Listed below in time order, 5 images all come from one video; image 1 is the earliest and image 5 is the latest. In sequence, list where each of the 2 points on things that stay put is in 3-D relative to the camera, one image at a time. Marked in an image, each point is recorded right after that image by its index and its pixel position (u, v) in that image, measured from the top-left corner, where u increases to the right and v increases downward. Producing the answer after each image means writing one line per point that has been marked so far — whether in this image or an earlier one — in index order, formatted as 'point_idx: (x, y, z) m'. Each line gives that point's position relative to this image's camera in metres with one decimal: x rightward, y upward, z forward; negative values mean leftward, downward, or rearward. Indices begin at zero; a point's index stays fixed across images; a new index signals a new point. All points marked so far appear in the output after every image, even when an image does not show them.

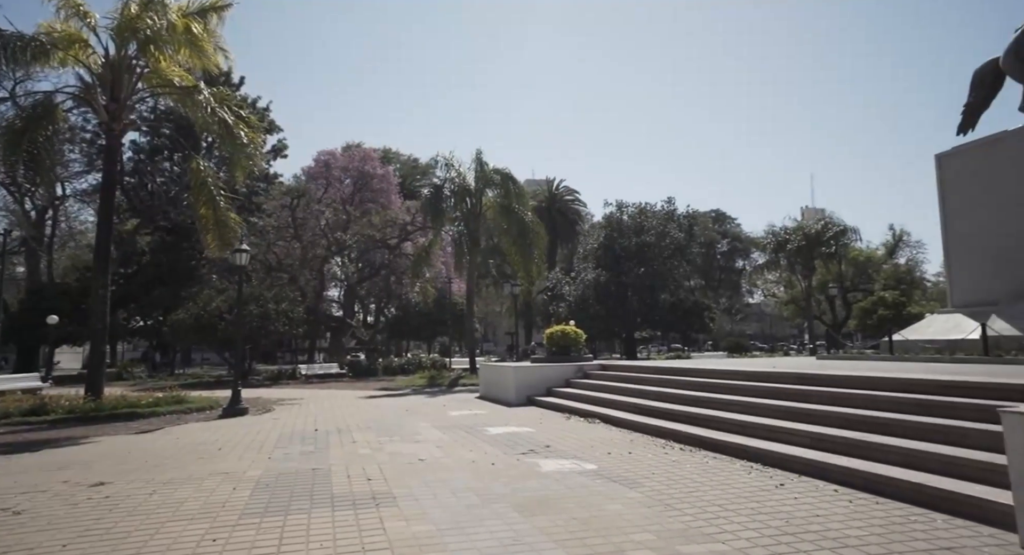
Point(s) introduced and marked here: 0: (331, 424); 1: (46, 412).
0: (-4.7, -3.8, +17.8) m
1: (-10.9, -3.1, +16.2) m
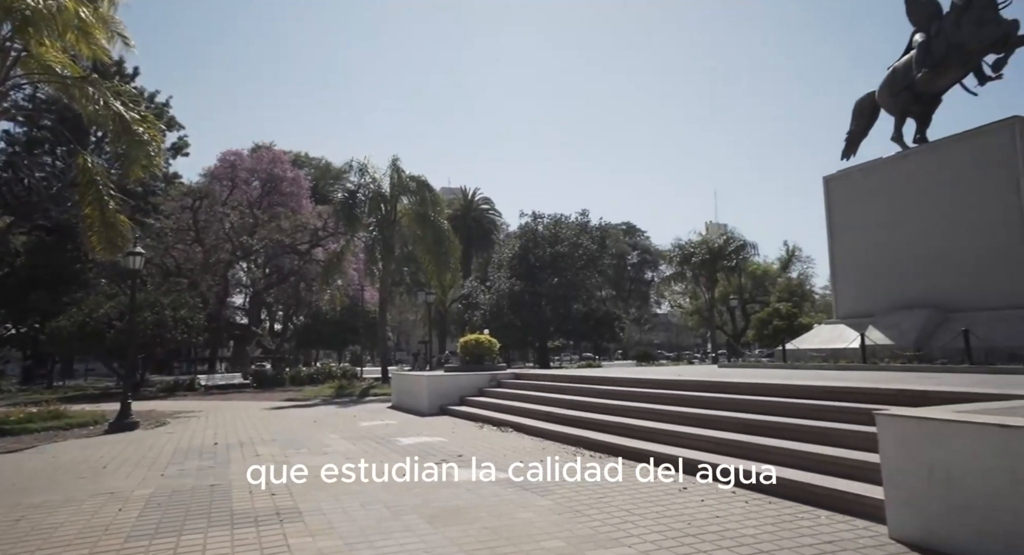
0: (-7.0, -3.9, +16.8) m
1: (-13.0, -3.2, +14.4) m
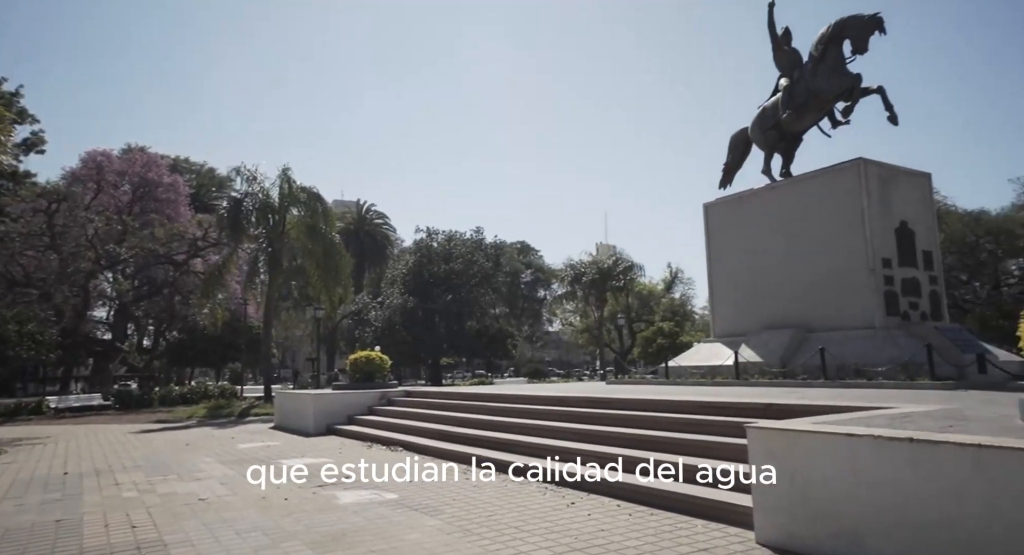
0: (-9.6, -4.2, +14.0) m
1: (-15.1, -3.2, +10.8) m
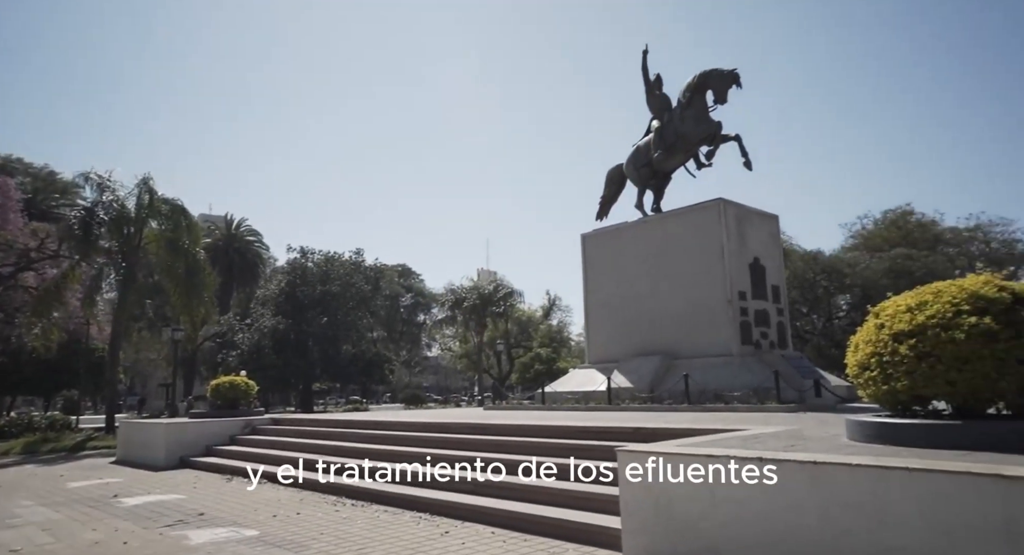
0: (-13.2, -4.6, +9.6) m
1: (-18.1, -3.4, +5.5) m
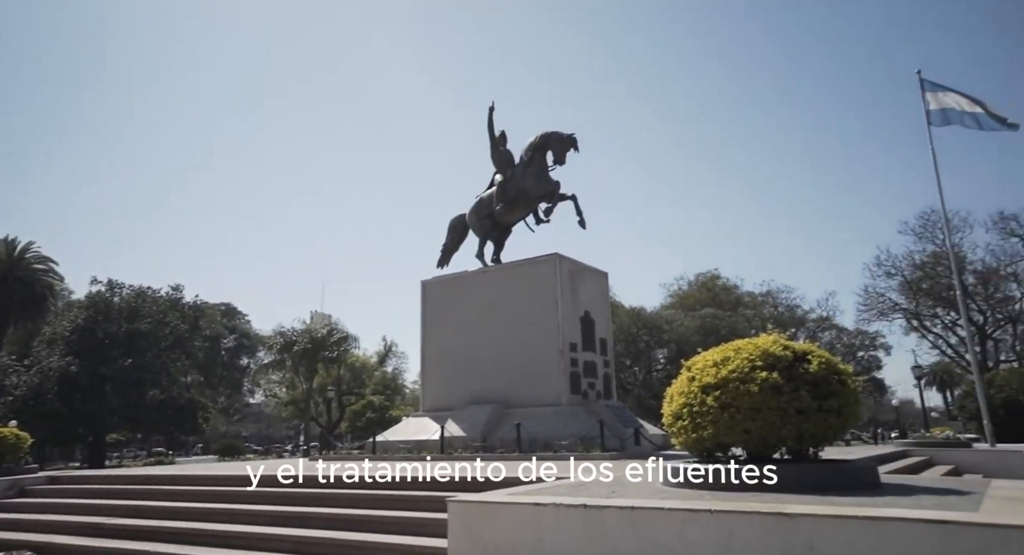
0: (-16.0, -4.7, +5.3) m
1: (-19.7, -3.0, +0.3) m
